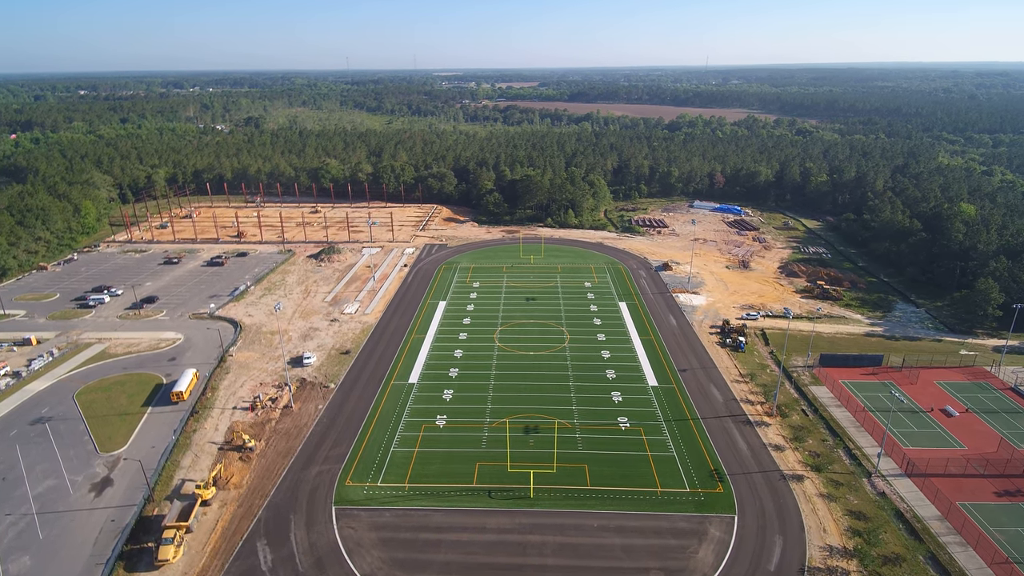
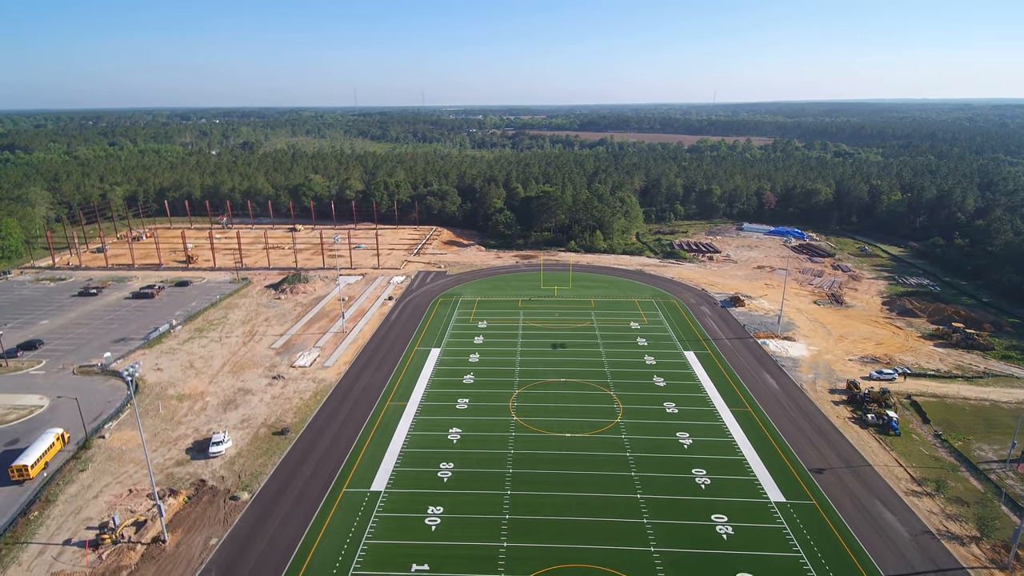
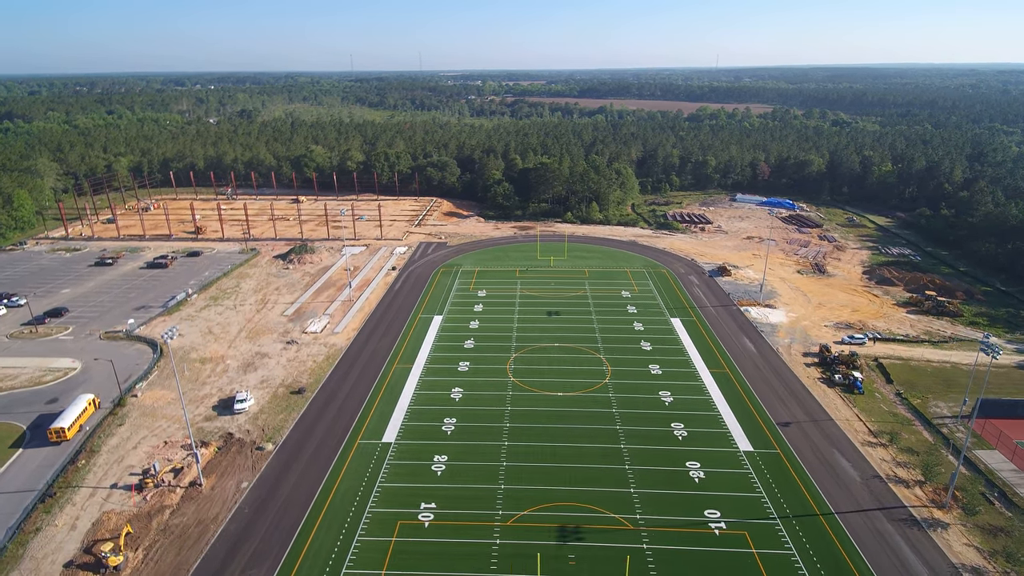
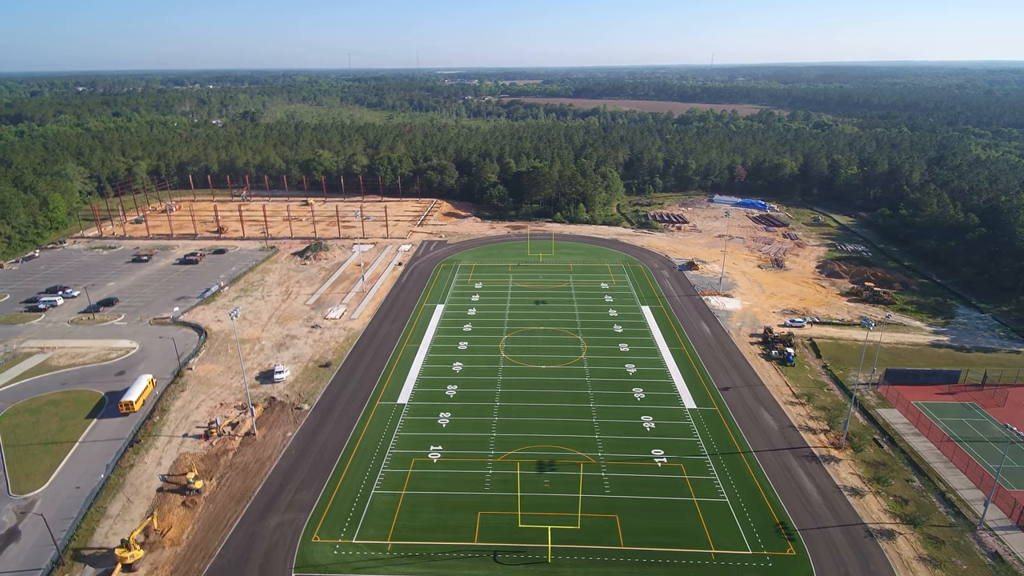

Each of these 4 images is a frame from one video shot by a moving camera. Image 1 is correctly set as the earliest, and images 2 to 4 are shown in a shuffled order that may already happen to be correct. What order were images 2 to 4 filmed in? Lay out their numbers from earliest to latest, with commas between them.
4, 3, 2
